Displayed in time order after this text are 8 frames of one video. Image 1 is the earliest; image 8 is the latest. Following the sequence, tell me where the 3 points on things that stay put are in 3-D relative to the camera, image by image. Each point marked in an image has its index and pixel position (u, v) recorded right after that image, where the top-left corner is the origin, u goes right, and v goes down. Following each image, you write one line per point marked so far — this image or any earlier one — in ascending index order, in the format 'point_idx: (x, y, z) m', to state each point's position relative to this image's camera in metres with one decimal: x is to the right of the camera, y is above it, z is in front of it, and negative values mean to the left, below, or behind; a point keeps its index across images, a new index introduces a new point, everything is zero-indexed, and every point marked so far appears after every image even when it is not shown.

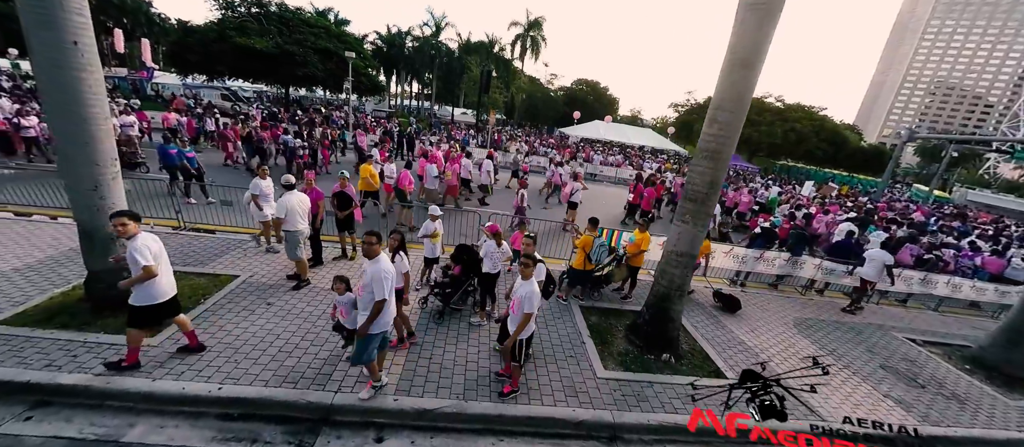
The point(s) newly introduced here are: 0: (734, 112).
0: (+2.6, +1.3, +4.0) m
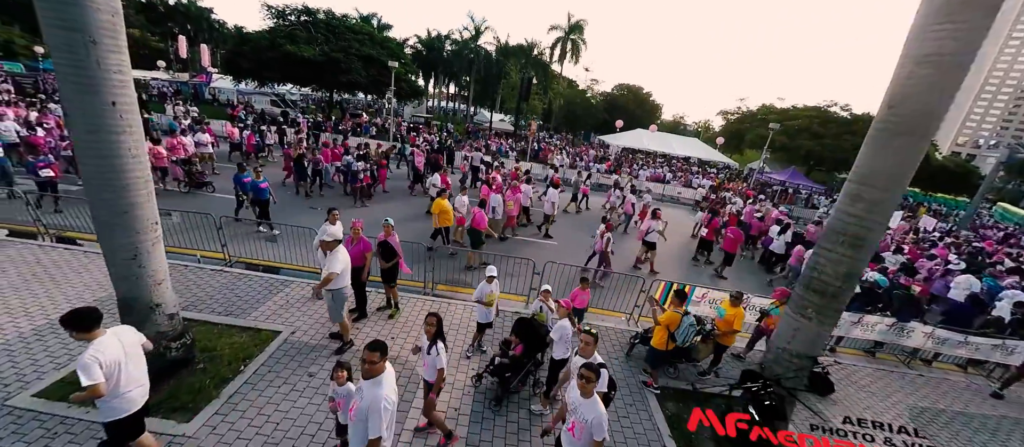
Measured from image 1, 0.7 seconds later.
0: (+3.4, +0.3, +3.1) m
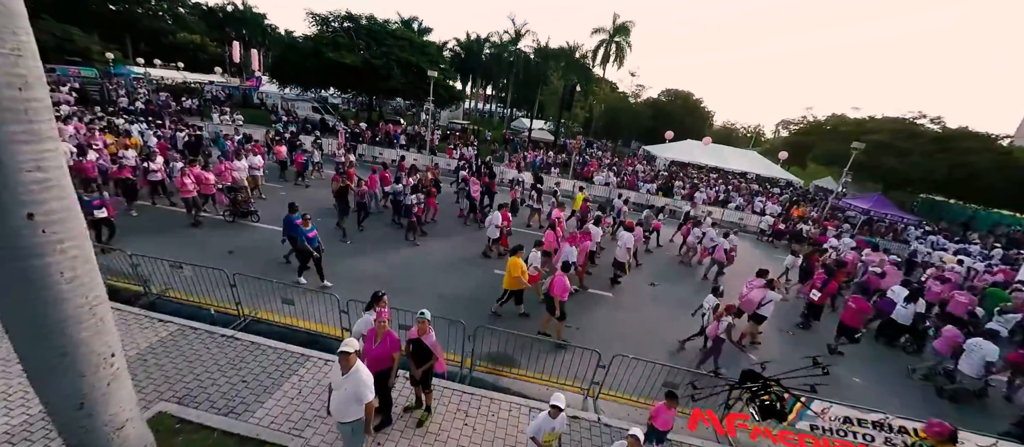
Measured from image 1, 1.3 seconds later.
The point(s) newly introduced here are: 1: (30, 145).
0: (+4.0, -0.9, +1.6) m
1: (-2.6, +0.4, +1.8) m
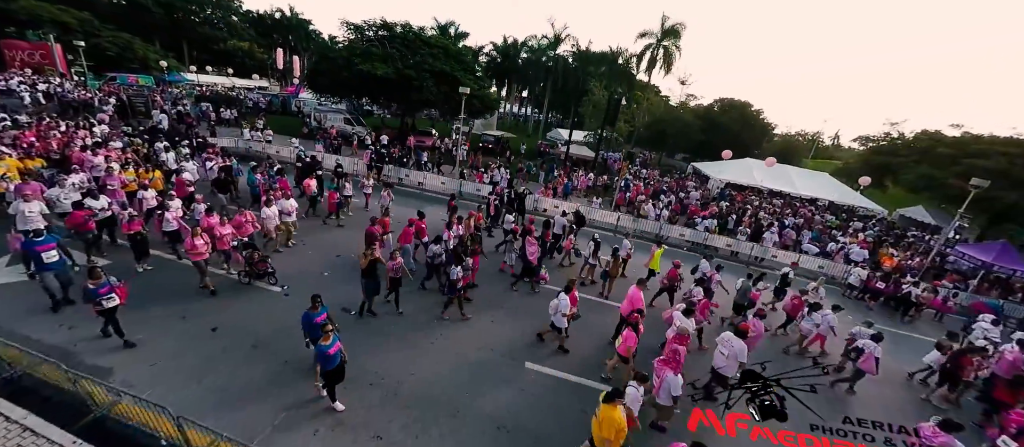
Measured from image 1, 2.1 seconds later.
0: (+4.1, -2.7, -0.5) m
1: (-2.4, -1.1, +0.4) m
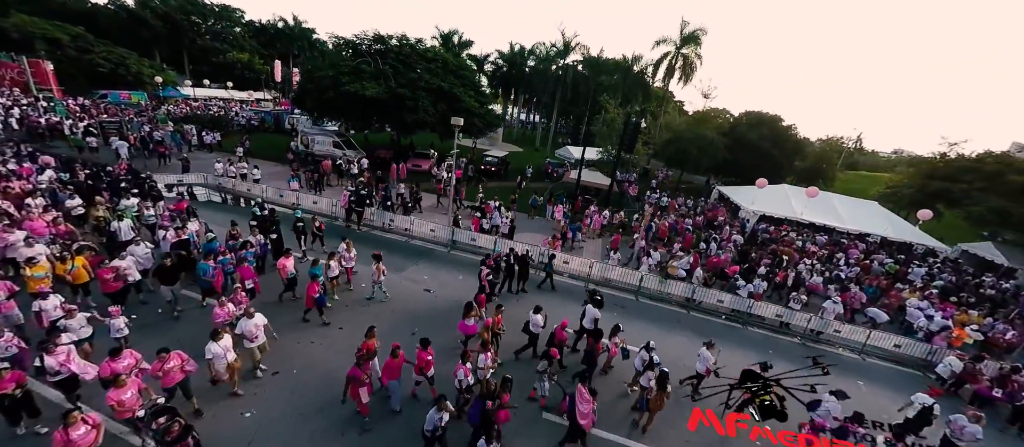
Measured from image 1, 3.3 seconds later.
0: (+3.7, -4.8, -3.0) m
1: (-2.8, -3.2, -2.0) m
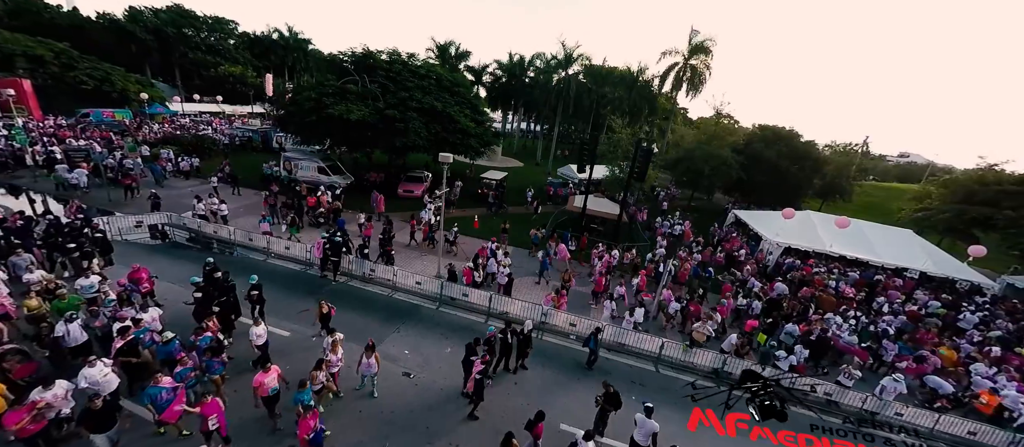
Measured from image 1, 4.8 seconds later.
0: (+3.6, -6.4, -4.8) m
1: (-3.0, -4.9, -3.7) m
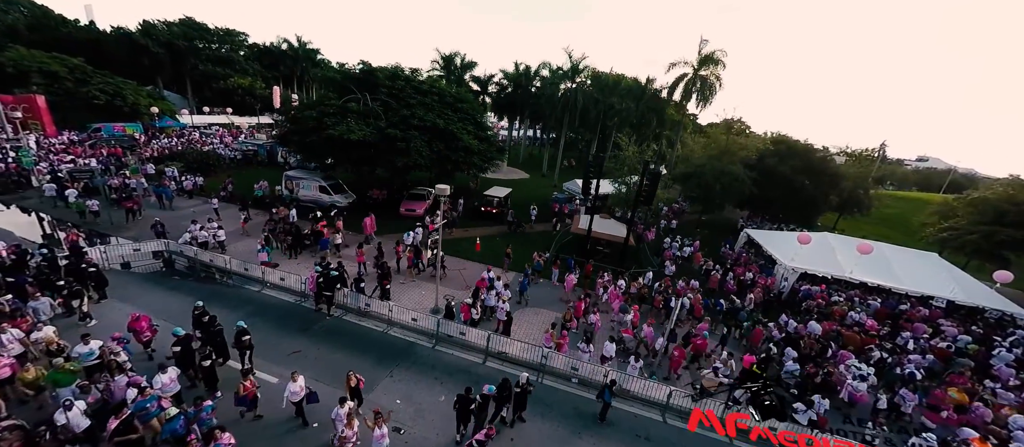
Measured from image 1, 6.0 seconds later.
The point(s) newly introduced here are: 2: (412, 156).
0: (+3.1, -7.5, -5.5) m
1: (-3.4, -5.9, -4.2) m
2: (-5.8, +3.9, +19.5) m
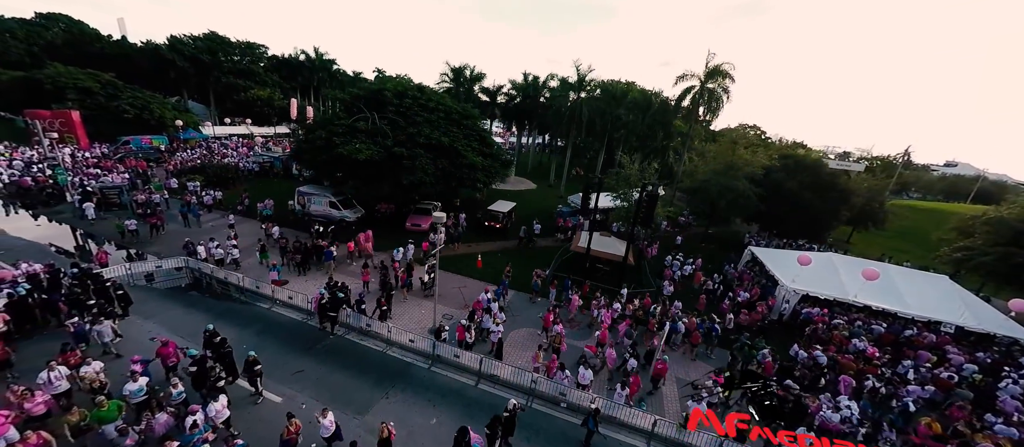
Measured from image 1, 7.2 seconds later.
0: (+2.3, -8.3, -5.2) m
1: (-4.2, -6.7, -3.7) m
2: (-5.7, +3.0, +20.2) m
